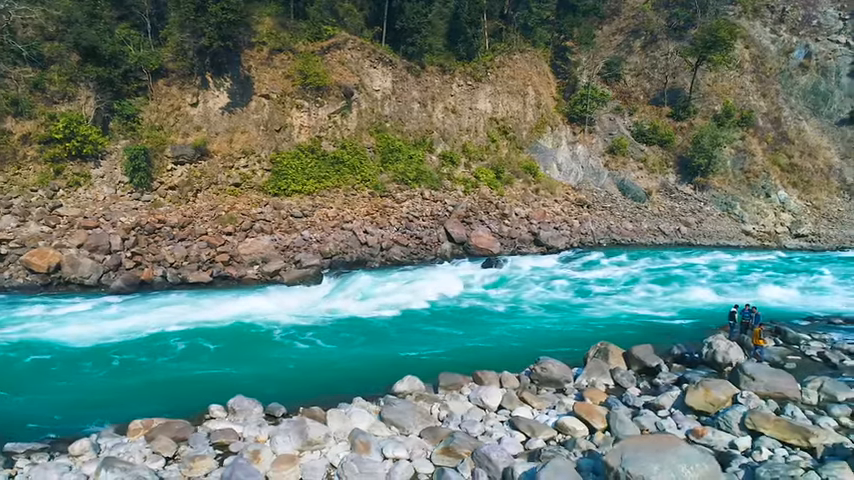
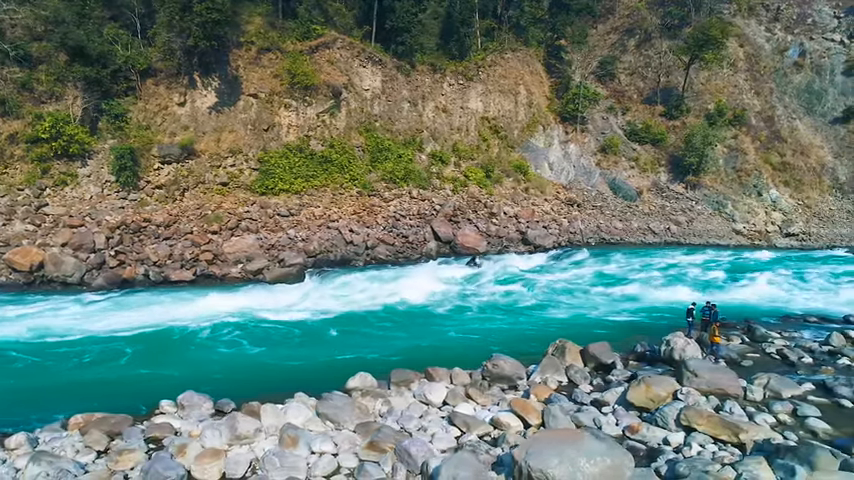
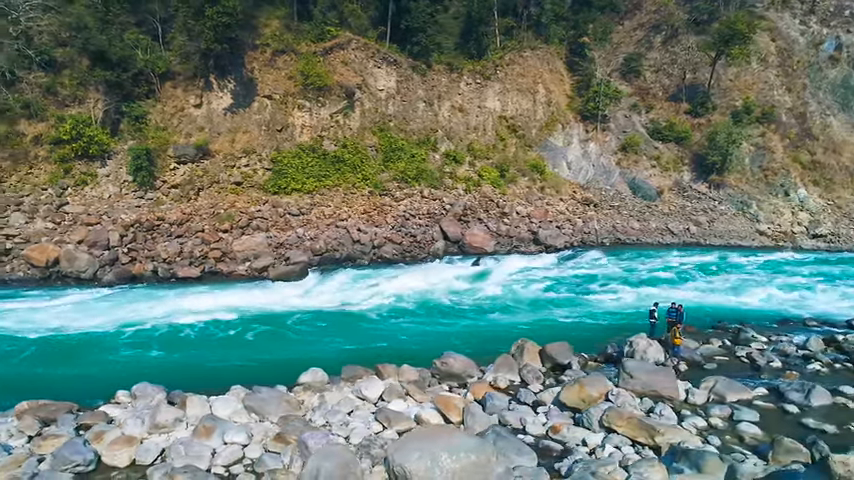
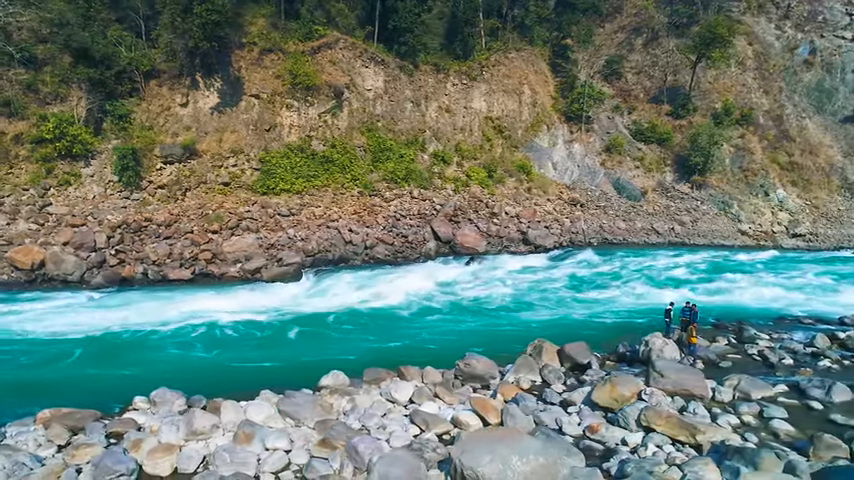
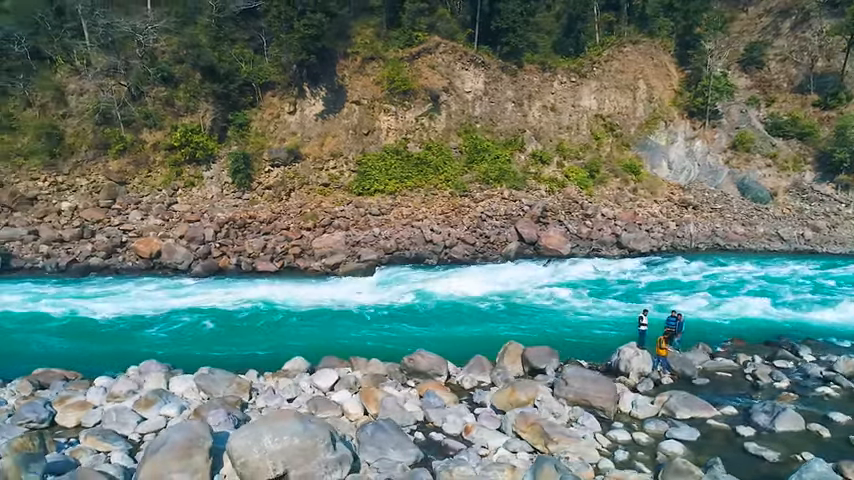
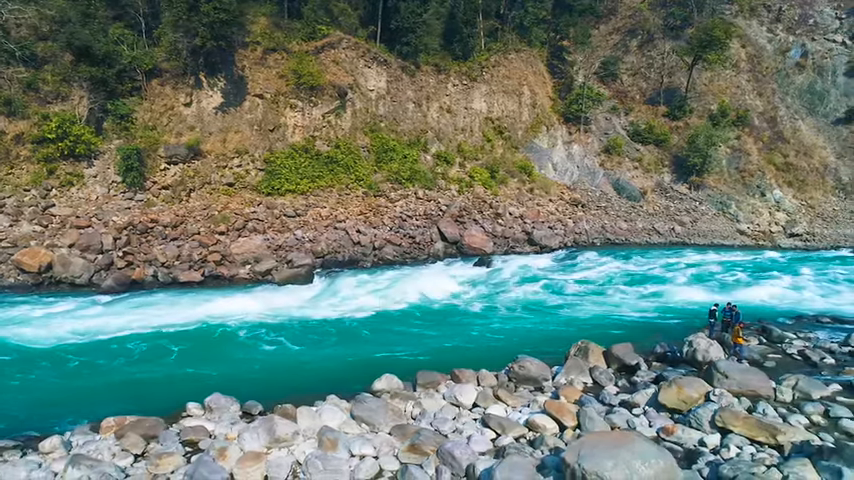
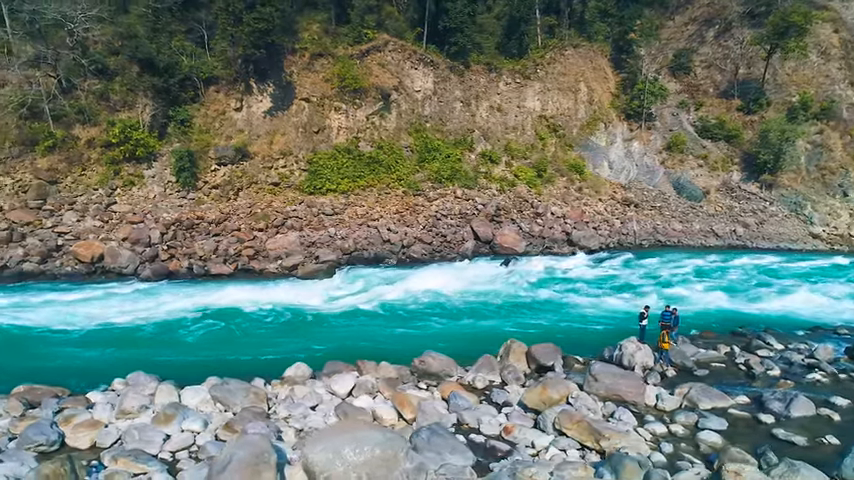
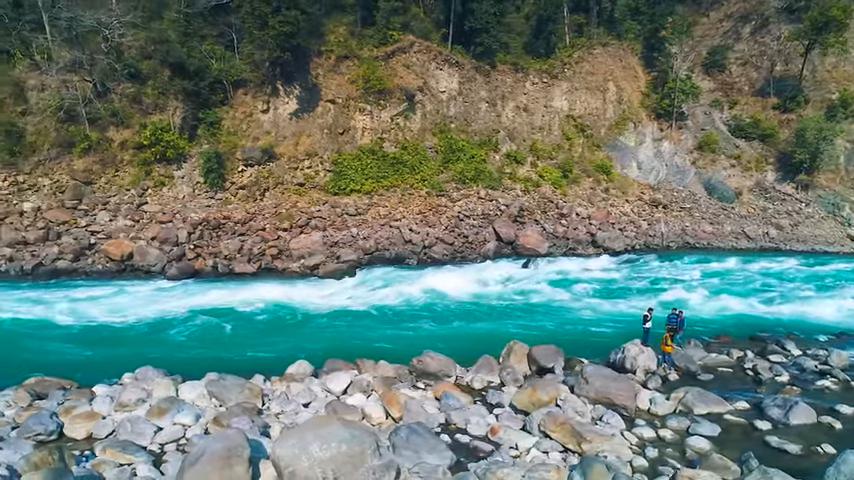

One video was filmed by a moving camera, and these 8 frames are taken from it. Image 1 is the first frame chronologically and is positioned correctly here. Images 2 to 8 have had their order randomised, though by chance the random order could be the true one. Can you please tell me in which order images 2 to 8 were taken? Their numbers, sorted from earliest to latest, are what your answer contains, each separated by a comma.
6, 2, 4, 3, 7, 8, 5
